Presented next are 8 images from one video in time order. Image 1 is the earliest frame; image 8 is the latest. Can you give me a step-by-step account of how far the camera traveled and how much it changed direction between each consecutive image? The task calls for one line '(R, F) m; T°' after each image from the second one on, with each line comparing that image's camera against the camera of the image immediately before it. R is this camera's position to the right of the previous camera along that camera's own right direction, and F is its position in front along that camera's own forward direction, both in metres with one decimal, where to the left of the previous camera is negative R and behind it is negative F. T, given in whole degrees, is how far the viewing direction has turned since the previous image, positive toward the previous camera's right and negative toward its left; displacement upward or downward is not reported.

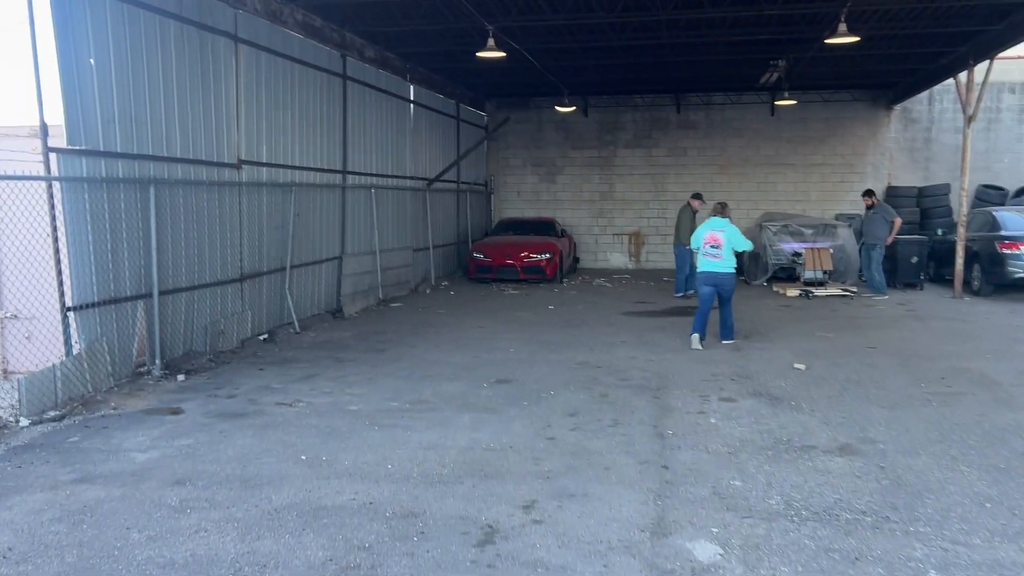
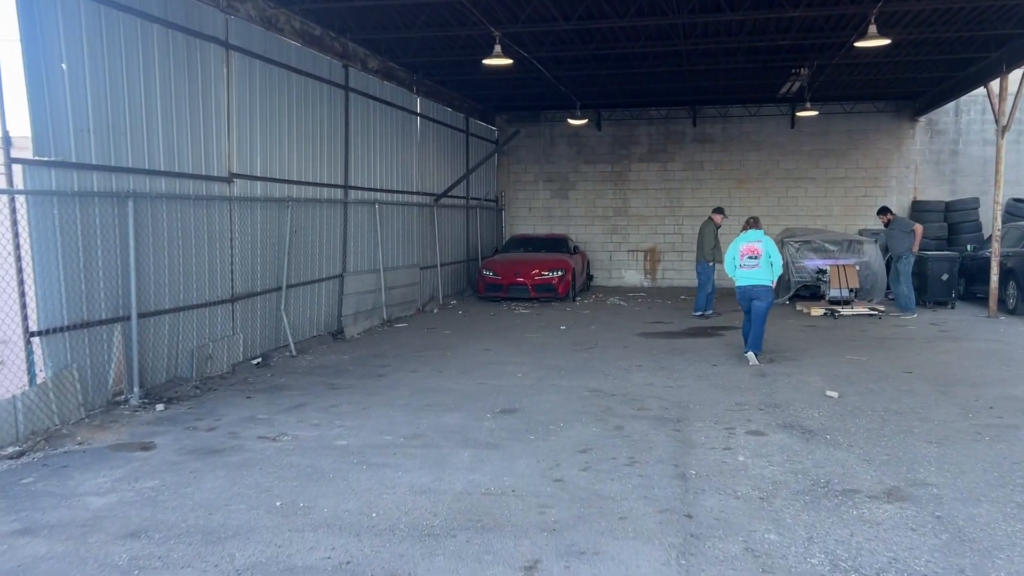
(+0.1, +0.6) m; -1°
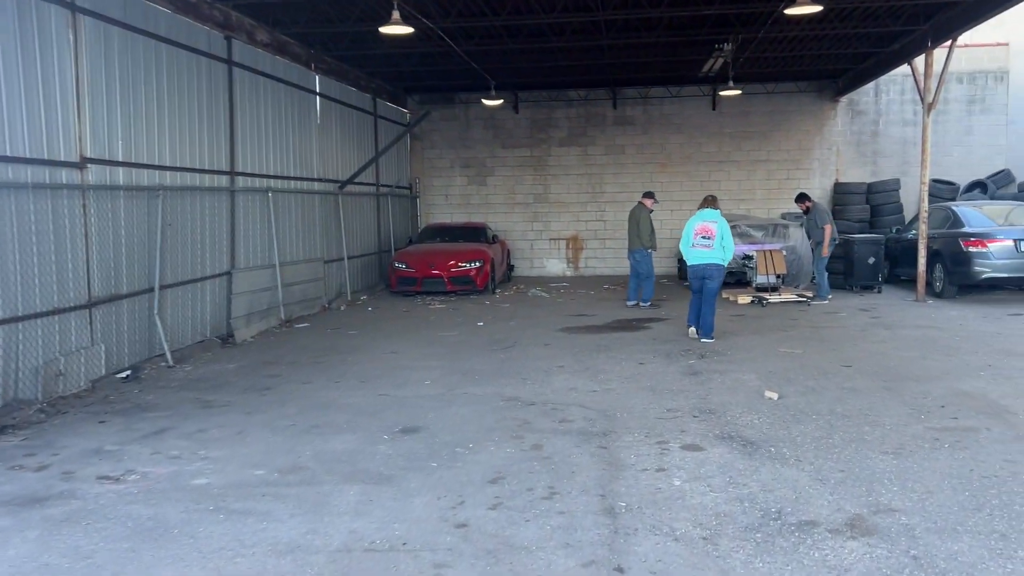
(+0.2, +0.9) m; +5°
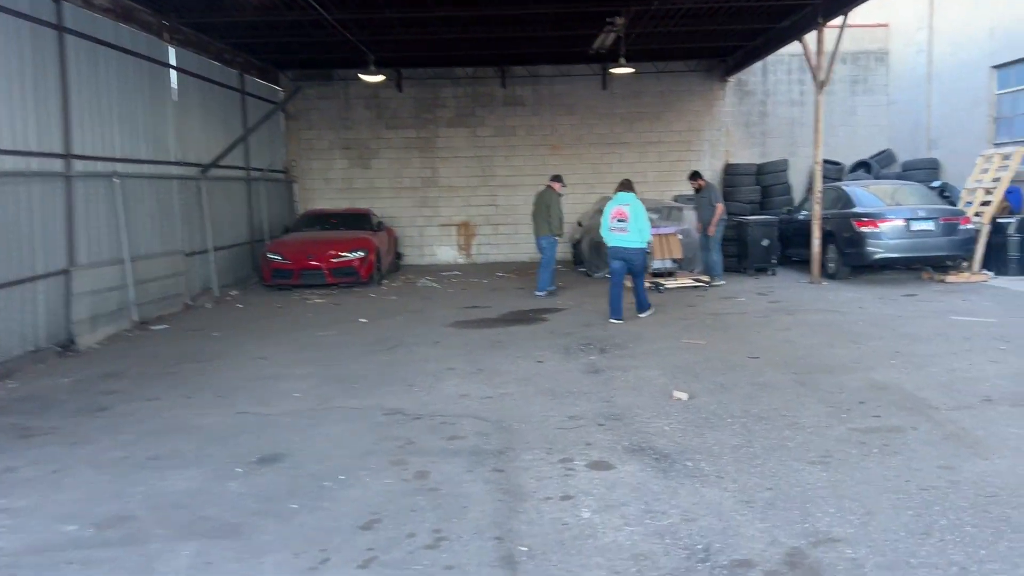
(+0.1, +0.8) m; +7°
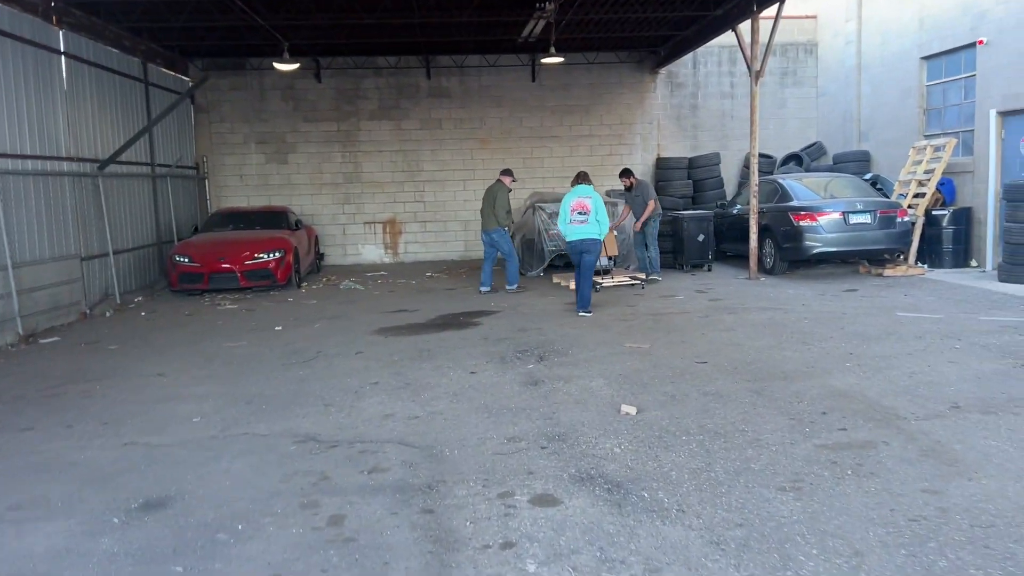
(0.0, +0.6) m; +5°
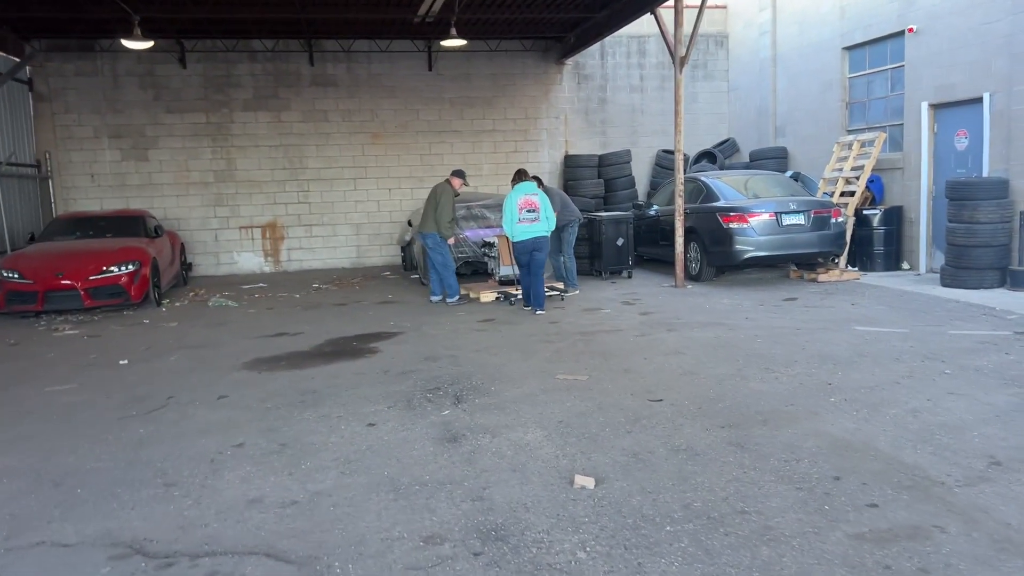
(-0.1, +1.4) m; +7°
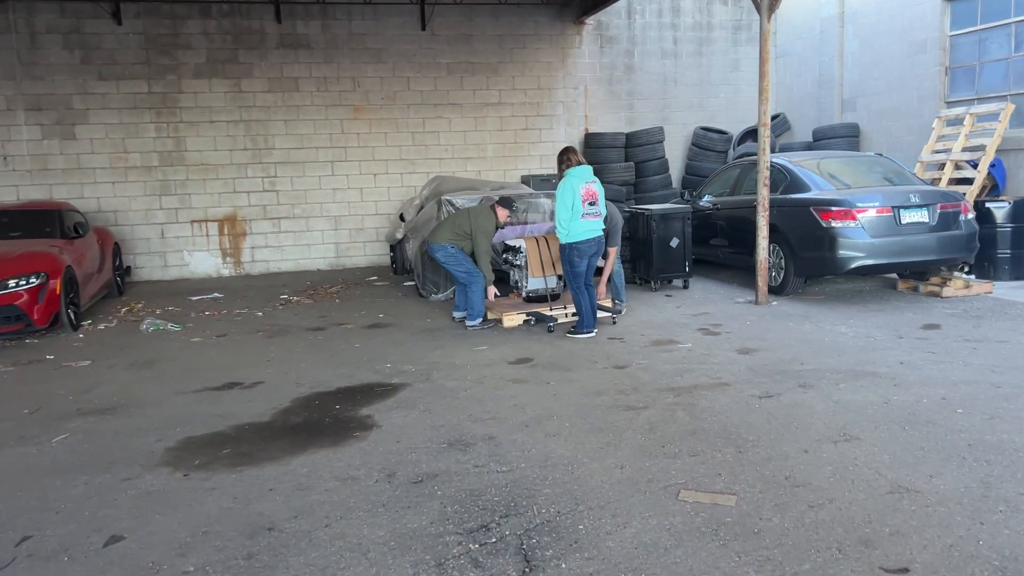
(-0.5, +2.6) m; +2°
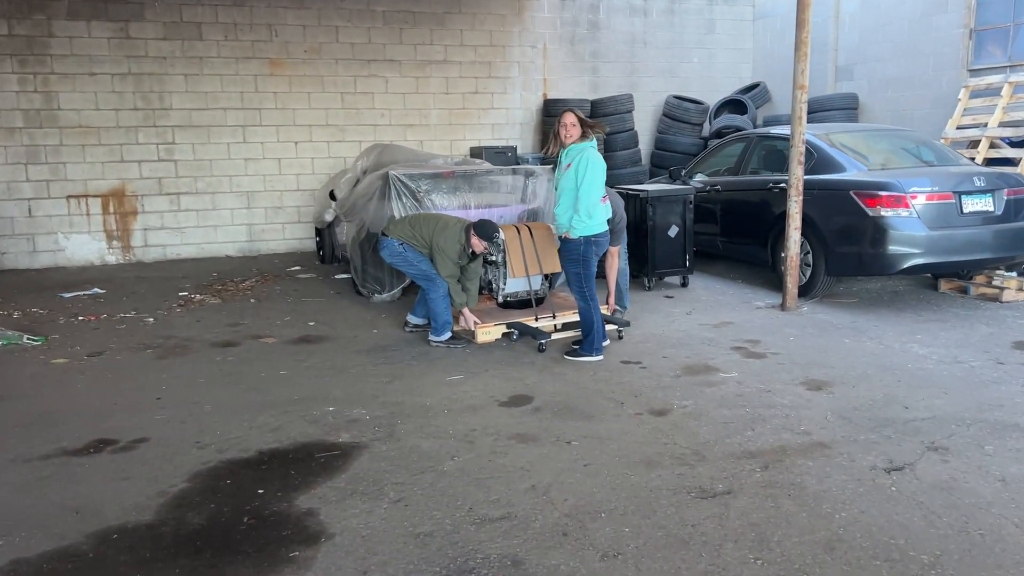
(-0.4, +1.8) m; +6°
